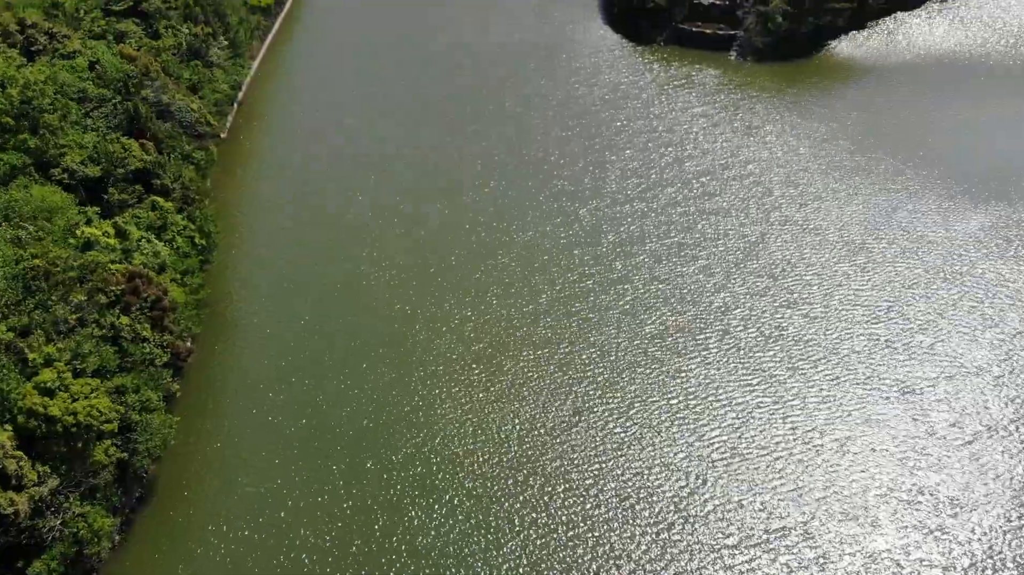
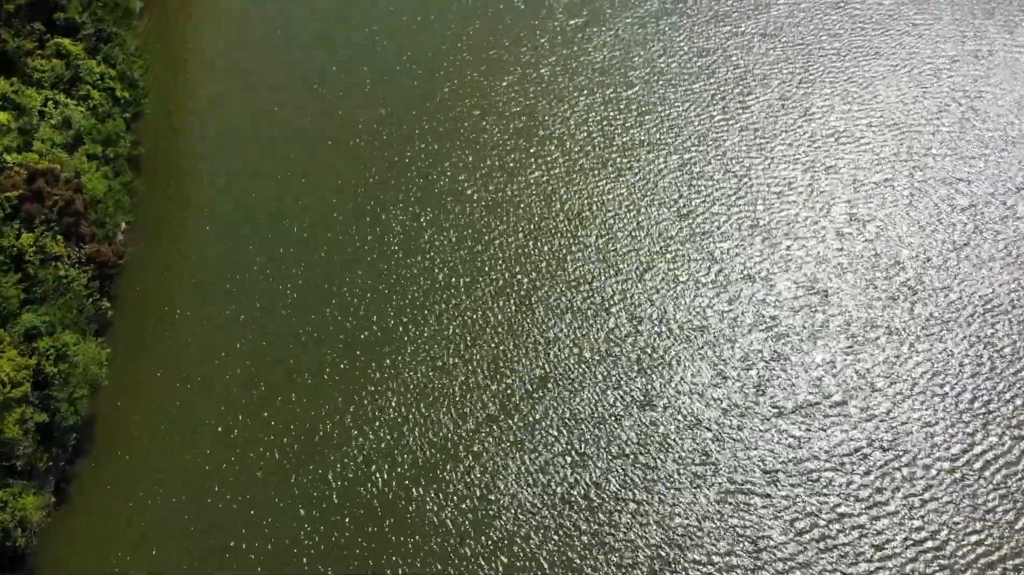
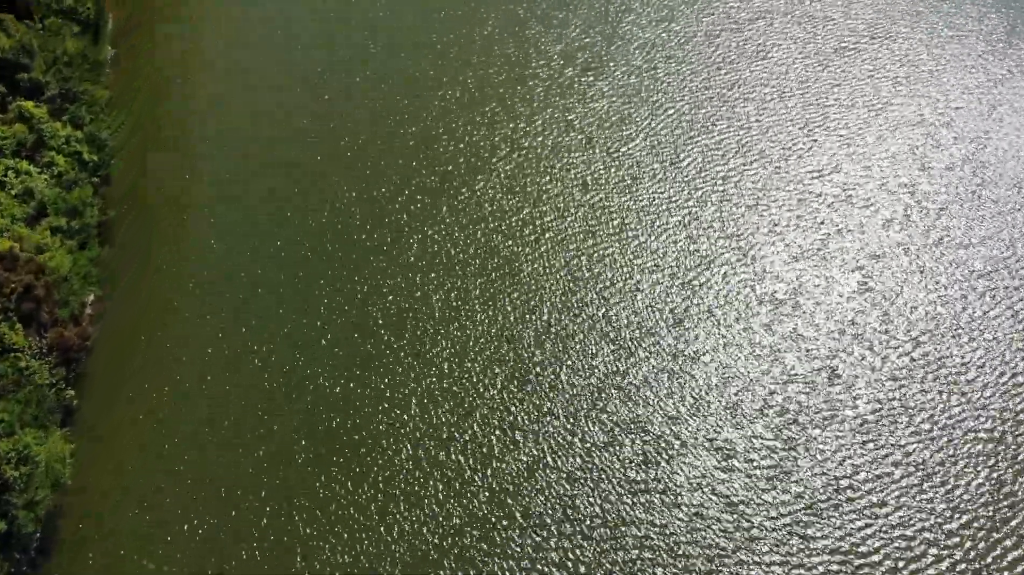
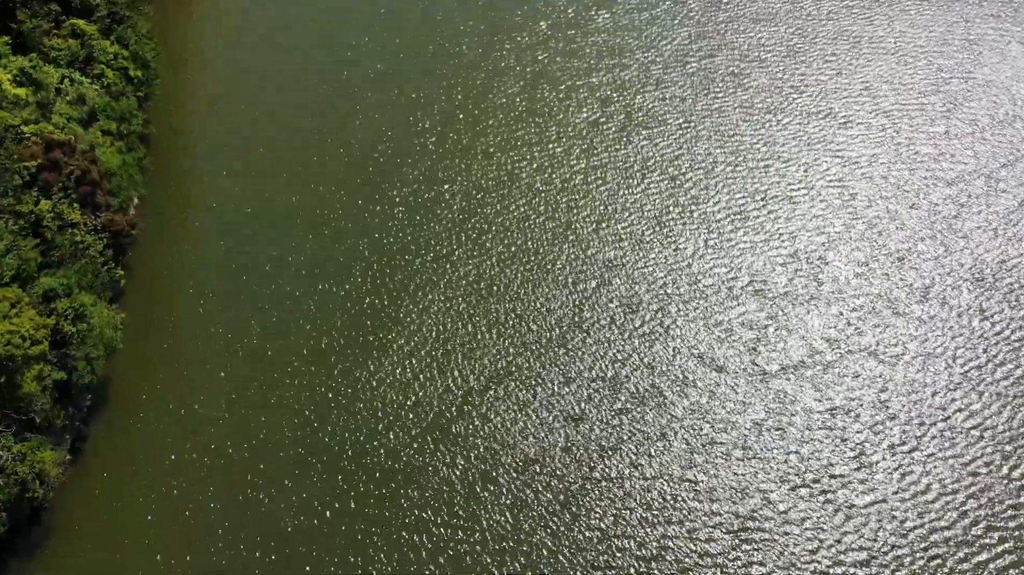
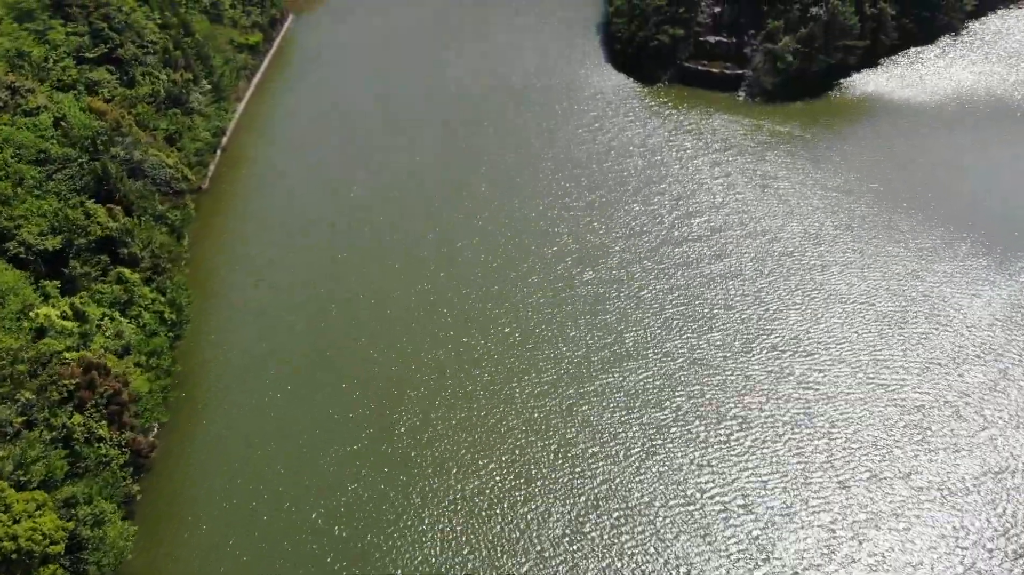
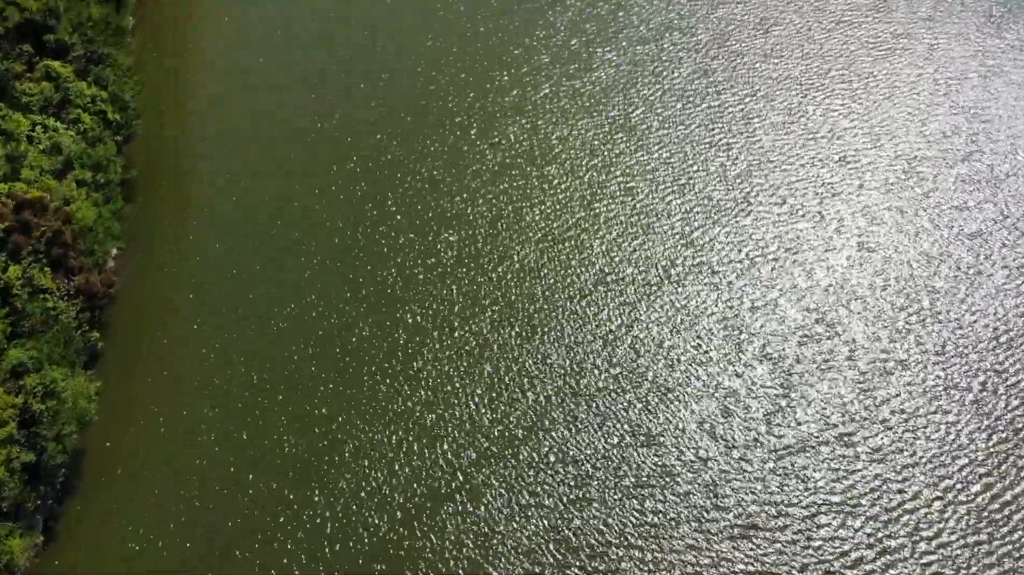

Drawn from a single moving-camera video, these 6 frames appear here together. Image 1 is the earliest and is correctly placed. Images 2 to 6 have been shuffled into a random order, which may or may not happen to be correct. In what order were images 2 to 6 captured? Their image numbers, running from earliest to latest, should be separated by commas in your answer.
5, 4, 2, 6, 3
